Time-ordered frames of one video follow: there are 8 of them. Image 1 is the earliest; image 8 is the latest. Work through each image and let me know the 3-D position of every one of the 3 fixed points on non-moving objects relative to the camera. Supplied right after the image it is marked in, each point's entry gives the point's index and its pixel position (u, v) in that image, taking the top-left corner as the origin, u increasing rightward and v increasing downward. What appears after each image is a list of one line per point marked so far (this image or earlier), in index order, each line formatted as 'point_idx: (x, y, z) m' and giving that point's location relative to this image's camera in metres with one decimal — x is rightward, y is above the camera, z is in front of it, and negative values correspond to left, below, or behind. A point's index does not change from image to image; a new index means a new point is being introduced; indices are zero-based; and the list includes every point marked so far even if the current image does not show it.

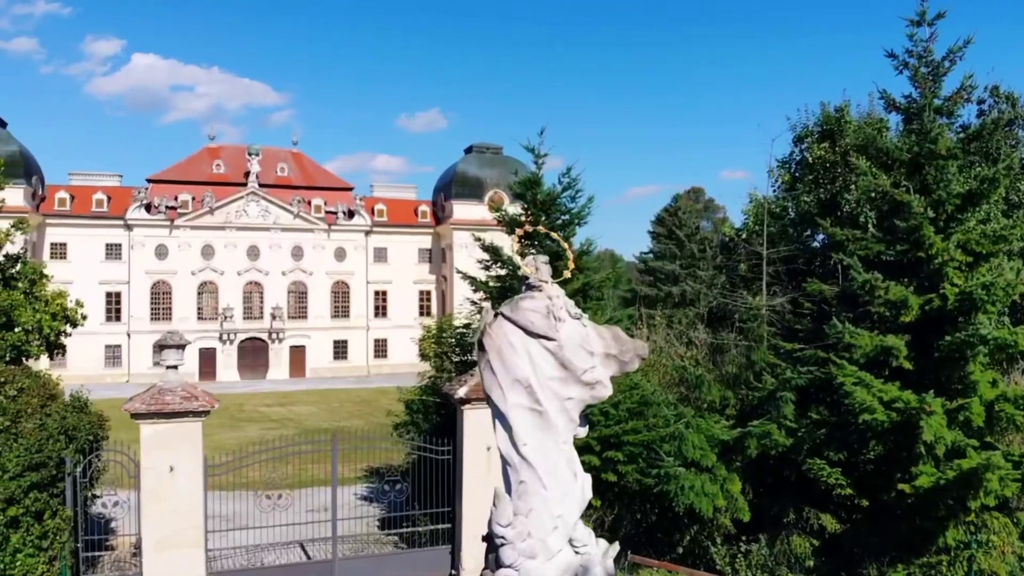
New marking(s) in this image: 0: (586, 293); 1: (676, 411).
0: (+1.3, -0.1, +13.1) m
1: (+2.5, -1.9, +12.0) m
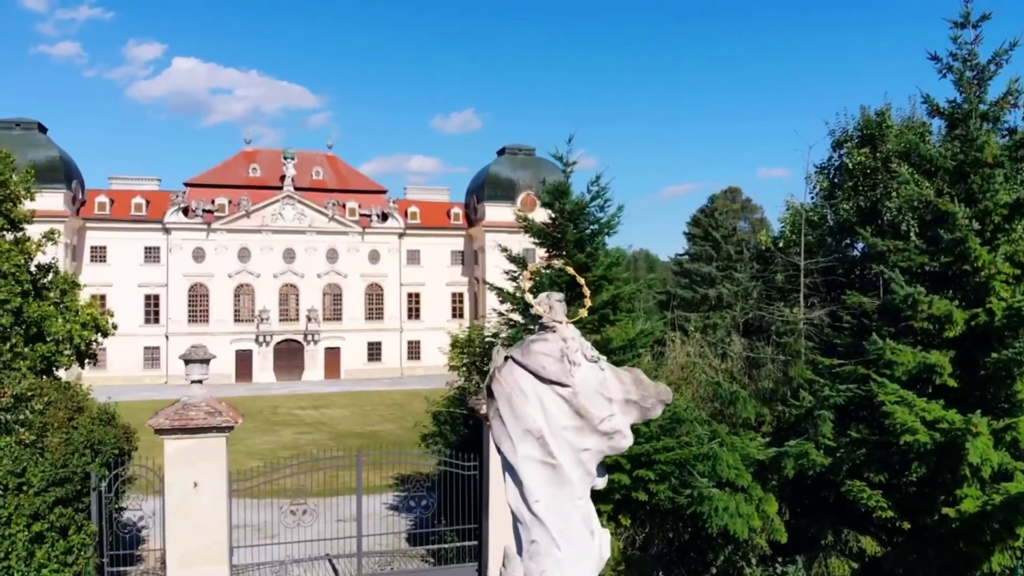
0: (+1.7, -0.3, +12.8) m
1: (+3.0, -2.1, +11.6) m
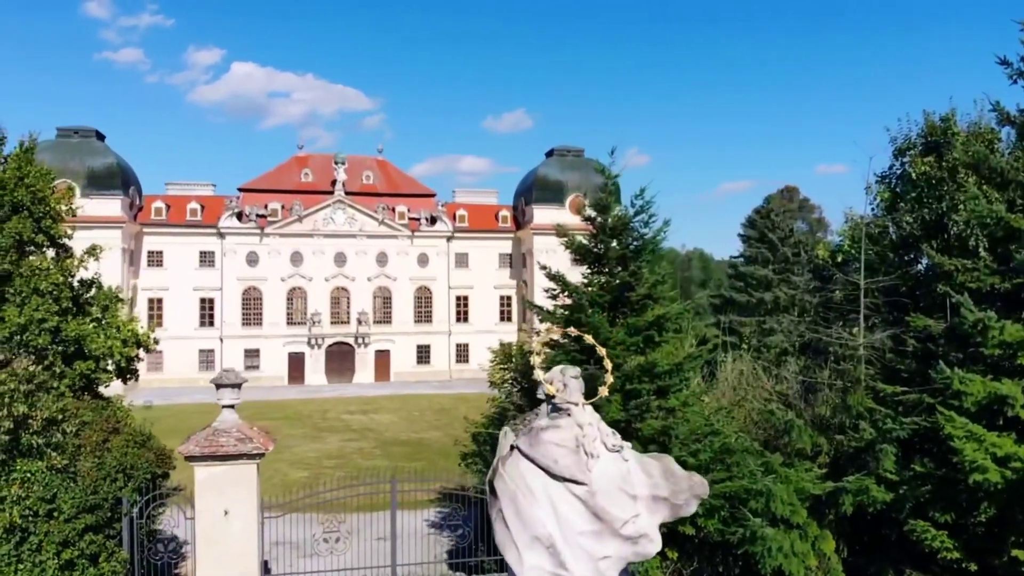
0: (+2.4, -0.6, +12.2) m
1: (+3.5, -2.4, +10.9) m
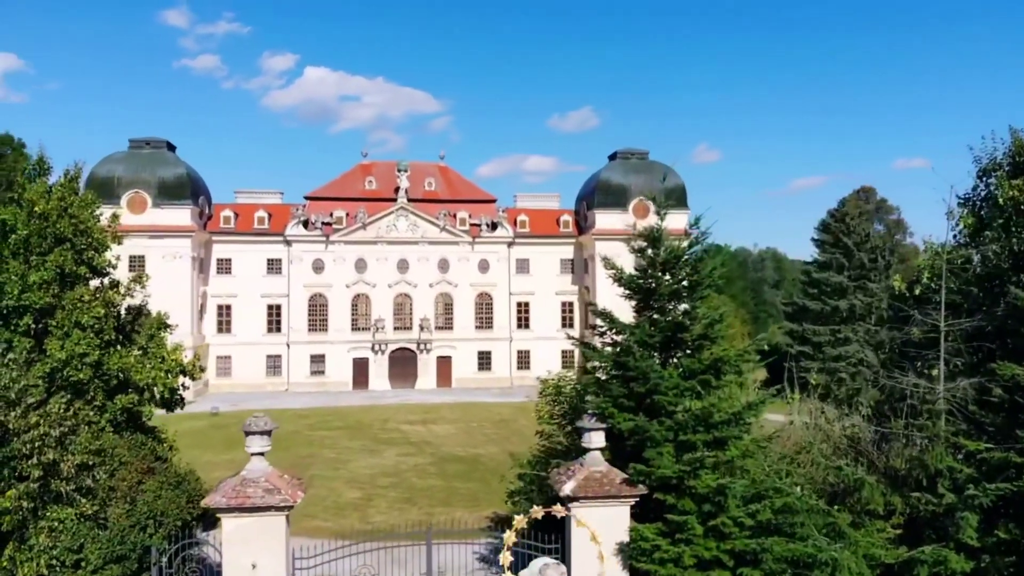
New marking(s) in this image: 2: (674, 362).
0: (+3.0, -1.1, +11.4) m
1: (+4.0, -3.0, +10.0) m
2: (+2.6, -1.3, +12.6) m
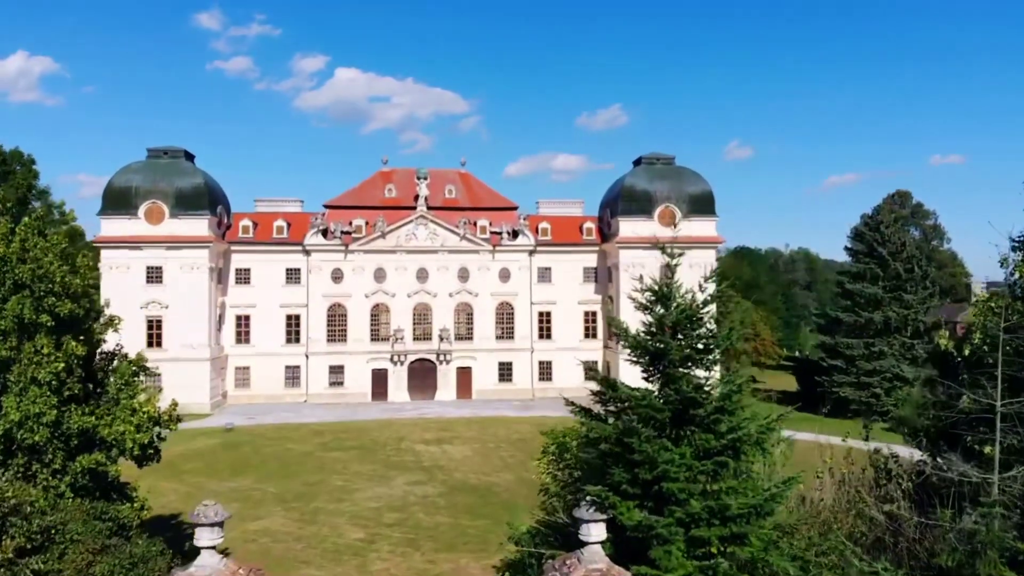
0: (+2.9, -1.9, +9.9) m
1: (+3.8, -3.8, +8.5) m
2: (+2.5, -2.1, +11.2) m
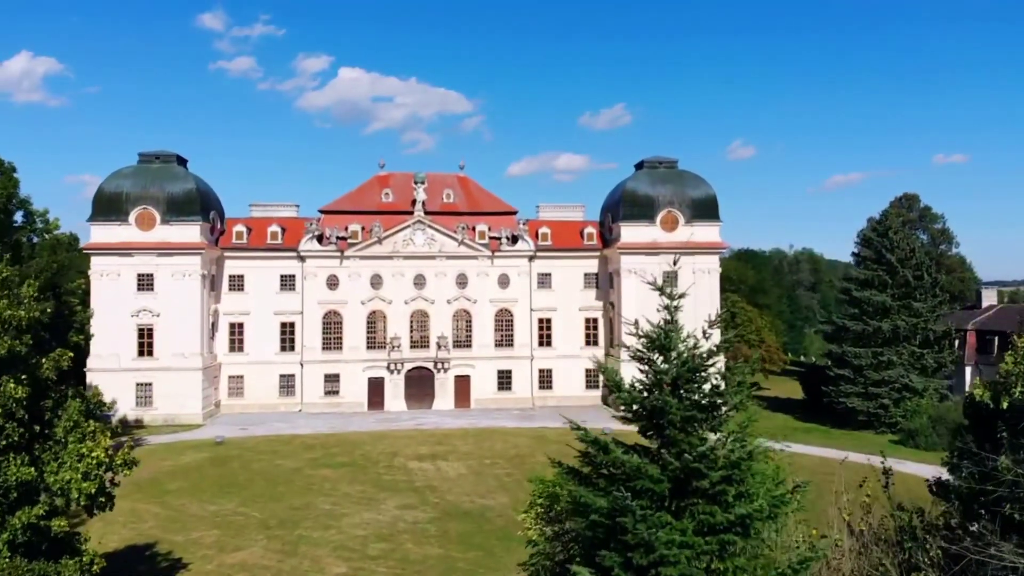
0: (+2.6, -2.5, +8.7) m
1: (+3.6, -4.3, +7.2) m
2: (+2.2, -2.7, +9.9) m
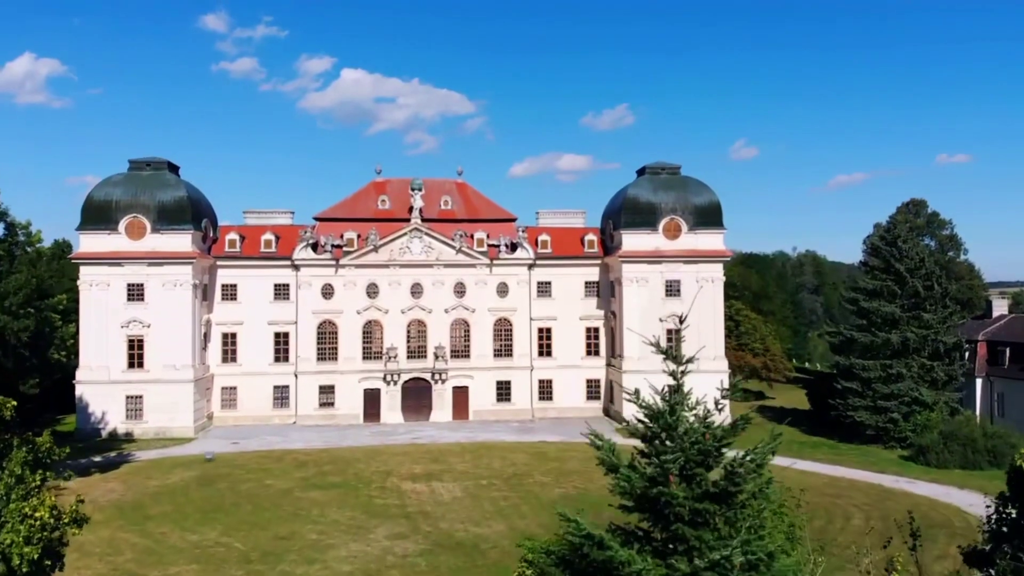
0: (+2.4, -3.1, +7.4) m
1: (+3.3, -4.9, +6.0) m
2: (+2.0, -3.3, +8.6) m
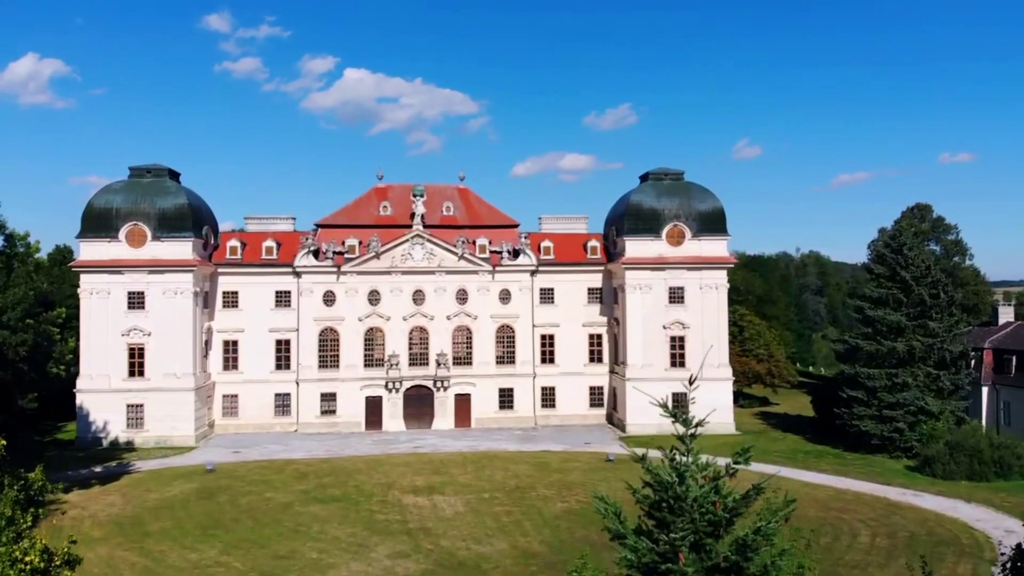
0: (+2.4, -3.6, +7.1) m
1: (+3.3, -5.5, +5.6) m
2: (+2.0, -3.8, +8.3) m
